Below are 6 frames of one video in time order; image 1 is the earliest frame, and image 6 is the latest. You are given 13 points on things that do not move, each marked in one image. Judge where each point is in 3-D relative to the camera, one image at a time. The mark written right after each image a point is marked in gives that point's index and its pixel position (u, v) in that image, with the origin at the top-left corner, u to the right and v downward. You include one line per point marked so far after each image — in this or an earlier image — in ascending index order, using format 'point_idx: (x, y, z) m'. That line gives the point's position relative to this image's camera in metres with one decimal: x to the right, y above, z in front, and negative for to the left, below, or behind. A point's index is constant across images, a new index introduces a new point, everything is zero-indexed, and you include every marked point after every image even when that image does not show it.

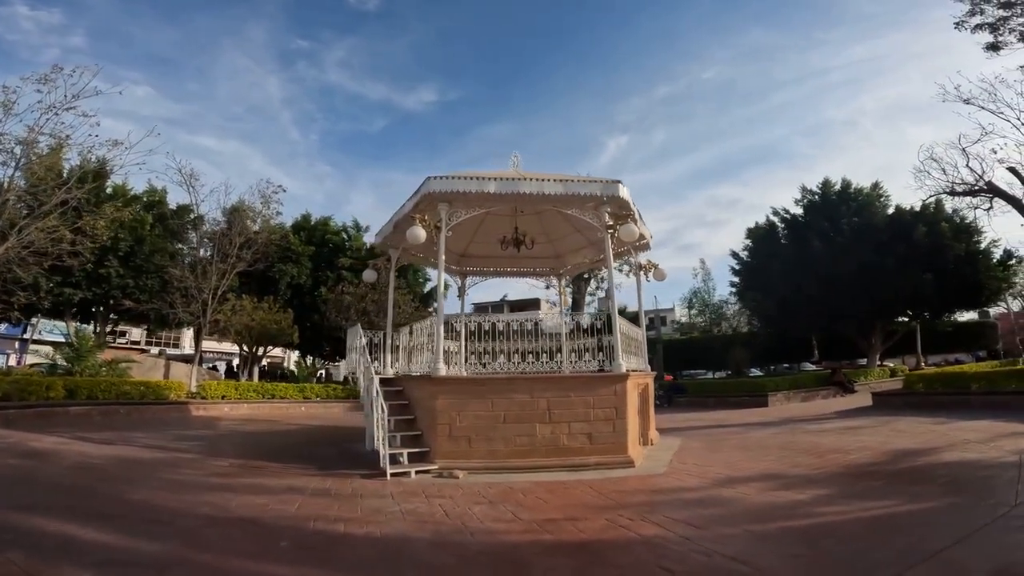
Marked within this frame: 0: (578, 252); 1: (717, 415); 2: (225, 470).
0: (+1.4, +0.9, +13.1) m
1: (+4.5, -2.7, +13.7) m
2: (-3.7, -2.5, +8.0) m
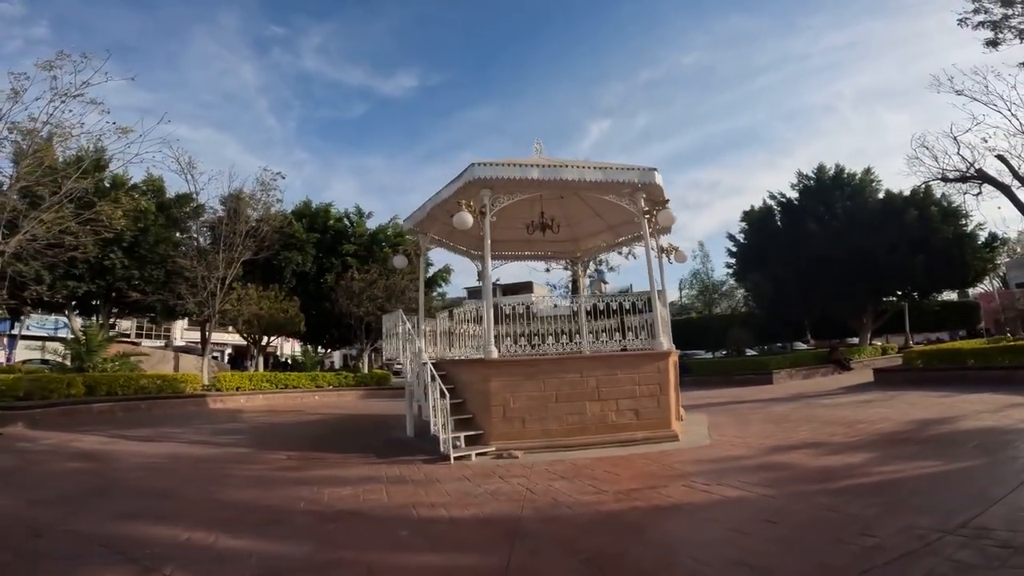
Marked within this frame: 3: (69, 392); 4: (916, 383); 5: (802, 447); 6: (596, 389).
0: (+1.8, +1.2, +13.6) m
1: (+5.0, -2.4, +14.3) m
2: (-3.0, -2.4, +8.4) m
3: (-10.4, -2.6, +14.7) m
4: (+8.7, -2.1, +13.5) m
5: (+3.4, -1.8, +7.3) m
6: (+1.1, -1.3, +8.4) m
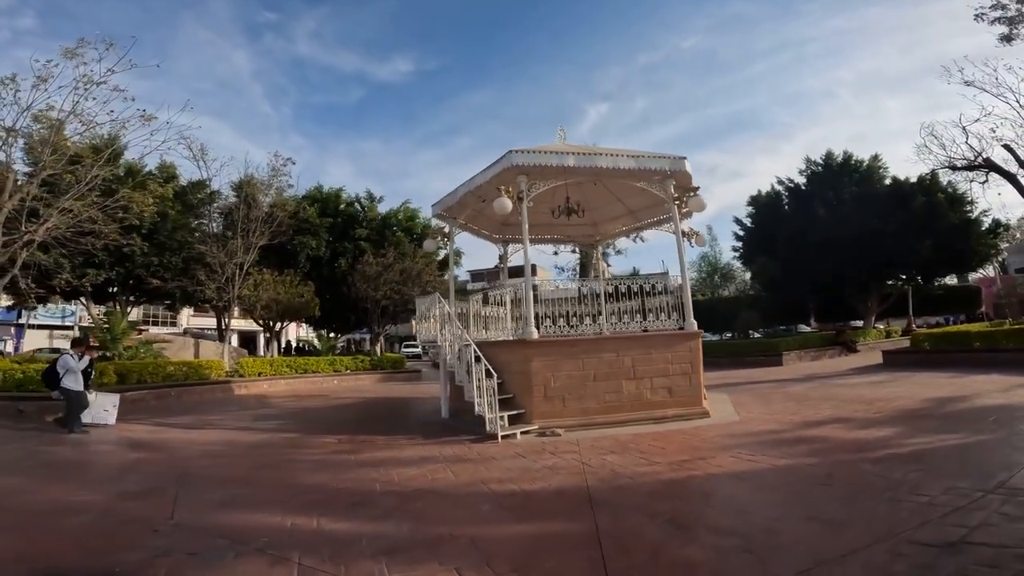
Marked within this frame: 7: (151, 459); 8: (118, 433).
0: (+2.4, +1.5, +14.0) m
1: (+5.5, -2.0, +14.9) m
2: (-2.5, -2.2, +8.8) m
3: (-9.9, -2.2, +15.1) m
4: (+9.2, -1.7, +14.0) m
5: (+4.0, -1.7, +7.8) m
6: (+1.7, -1.1, +8.9) m
7: (-4.6, -2.2, +7.9) m
8: (-6.5, -2.4, +10.3) m
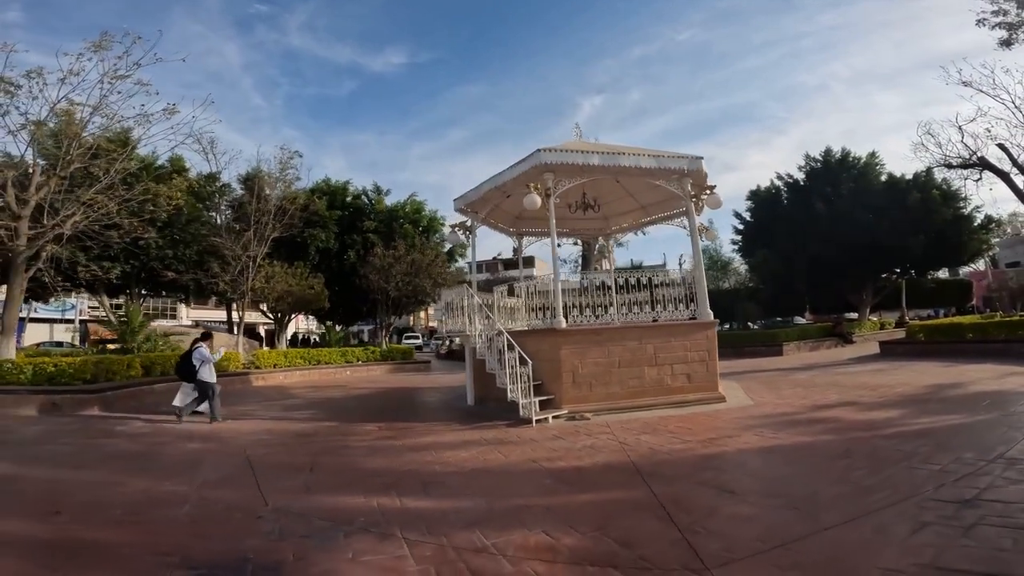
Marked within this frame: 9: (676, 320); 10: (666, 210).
0: (+2.7, +1.7, +14.6) m
1: (+5.8, -1.9, +15.6) m
2: (-2.0, -2.1, +9.4) m
3: (-9.6, -2.0, +15.6) m
4: (+9.6, -1.6, +14.7) m
5: (+4.4, -1.6, +8.4) m
6: (+2.1, -1.0, +9.5) m
7: (-4.1, -2.1, +8.4) m
8: (-6.1, -2.3, +10.8) m
9: (+2.6, -0.5, +9.9) m
10: (+3.4, +1.7, +13.7) m
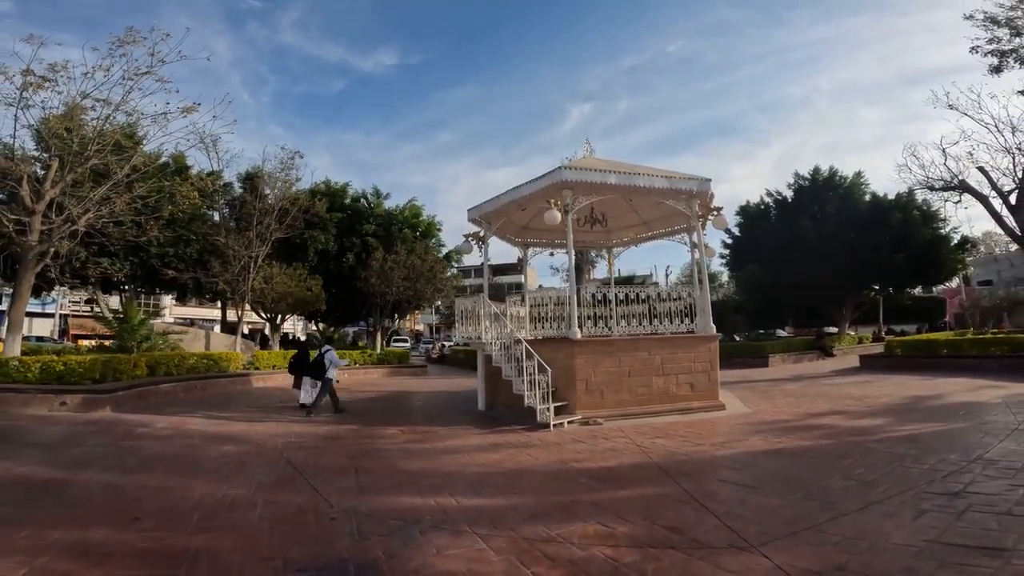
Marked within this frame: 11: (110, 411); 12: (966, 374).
0: (+2.9, +1.4, +15.4) m
1: (+5.9, -2.2, +16.4) m
2: (-1.8, -2.3, +10.0) m
3: (-9.5, -2.1, +15.9) m
4: (+9.6, -2.0, +15.7) m
5: (+4.7, -1.9, +9.2) m
6: (+2.4, -1.3, +10.2) m
7: (-3.8, -2.2, +8.9) m
8: (-5.9, -2.4, +11.2) m
9: (+2.8, -0.8, +10.7) m
10: (+3.6, +1.4, +14.5) m
11: (-8.4, -2.6, +13.1) m
12: (+10.1, -1.9, +13.9) m
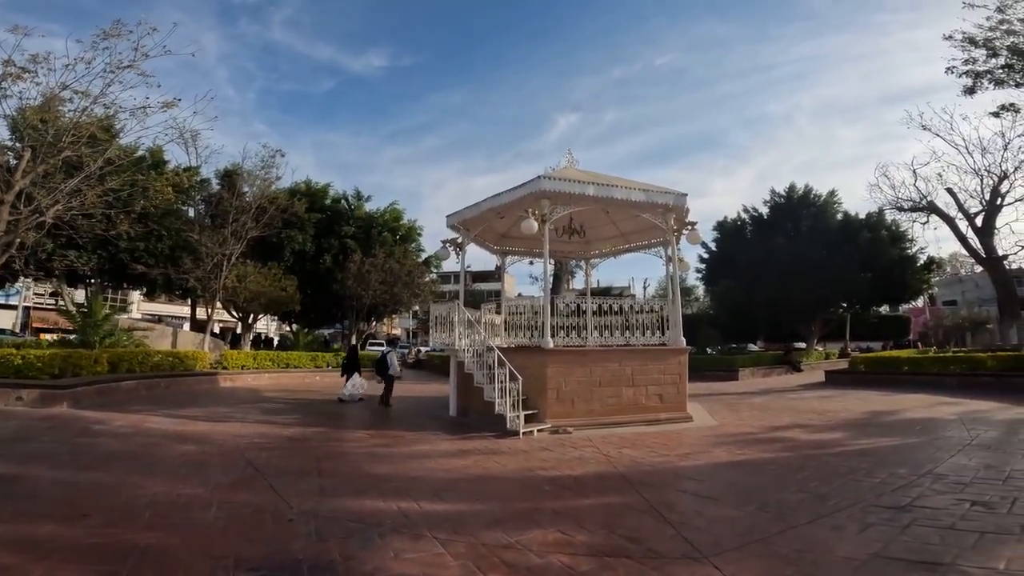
0: (+2.3, +1.1, +15.5) m
1: (+5.1, -2.6, +16.6) m
2: (-2.3, -2.3, +9.9) m
3: (-10.2, -2.0, +15.5) m
4: (+8.9, -2.5, +16.1) m
5: (+4.2, -2.1, +9.4) m
6: (+1.9, -1.5, +10.3) m
7: (-4.3, -2.2, +8.8) m
8: (-6.4, -2.4, +11.0) m
9: (+2.3, -1.0, +10.8) m
10: (+3.1, +1.1, +14.7) m
11: (-9.1, -2.4, +12.8) m
12: (+9.5, -2.3, +14.2) m
